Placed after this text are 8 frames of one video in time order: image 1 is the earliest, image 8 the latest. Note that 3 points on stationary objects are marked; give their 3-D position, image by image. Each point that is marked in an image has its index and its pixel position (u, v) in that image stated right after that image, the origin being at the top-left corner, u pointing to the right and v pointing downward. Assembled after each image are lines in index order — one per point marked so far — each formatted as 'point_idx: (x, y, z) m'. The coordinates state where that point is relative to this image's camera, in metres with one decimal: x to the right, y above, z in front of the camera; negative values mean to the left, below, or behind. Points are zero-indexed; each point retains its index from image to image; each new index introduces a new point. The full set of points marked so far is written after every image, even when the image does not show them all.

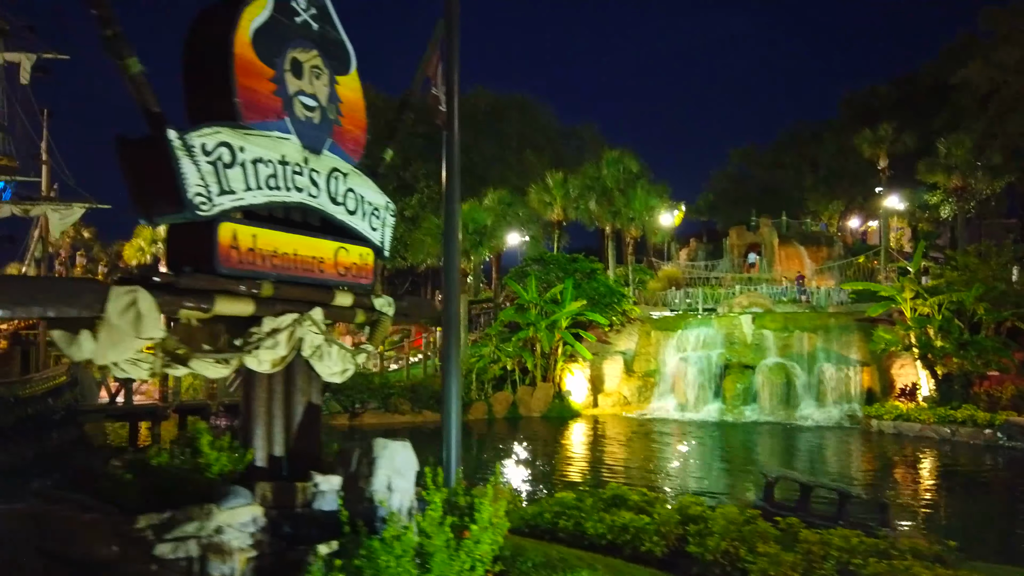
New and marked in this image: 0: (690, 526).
0: (+1.6, -2.2, +6.9) m
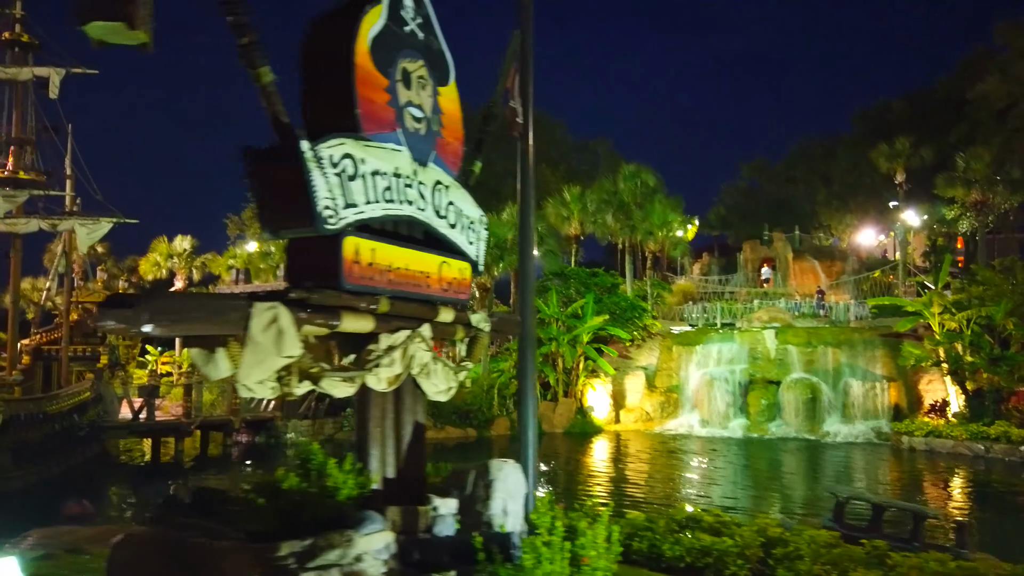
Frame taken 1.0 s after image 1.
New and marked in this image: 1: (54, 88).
0: (+2.3, -2.3, +6.7) m
1: (-11.2, +4.9, +18.6) m
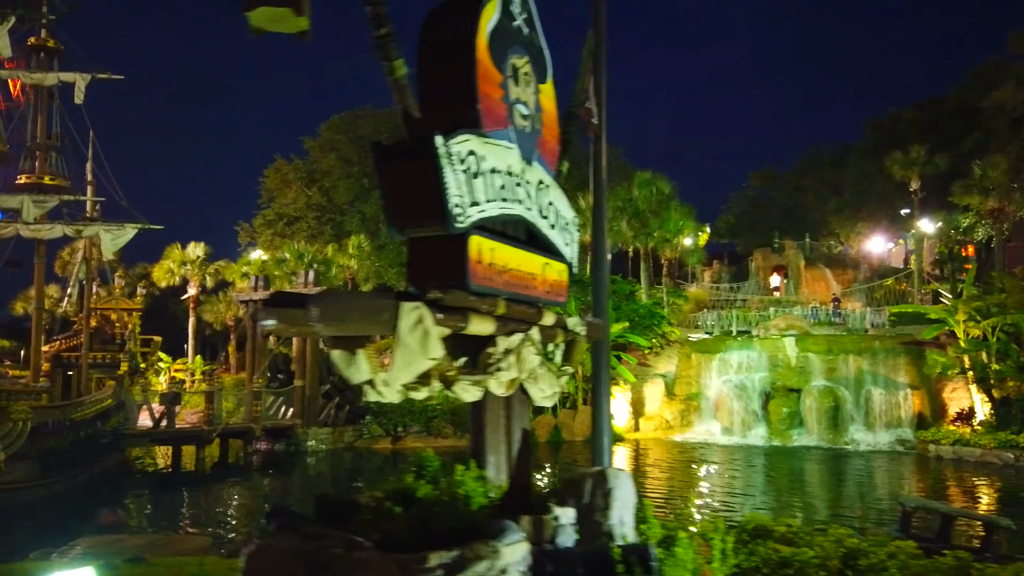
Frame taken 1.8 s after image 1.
0: (+3.0, -2.3, +6.5) m
1: (-10.5, +4.7, +18.5) m
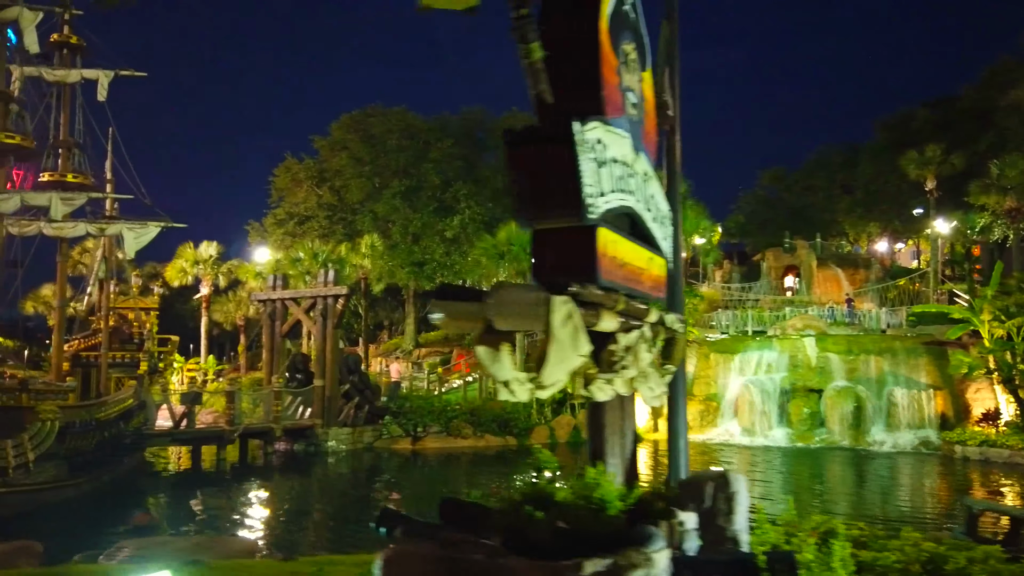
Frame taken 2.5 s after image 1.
0: (+3.6, -2.3, +6.3) m
1: (-9.9, +4.8, +18.3) m
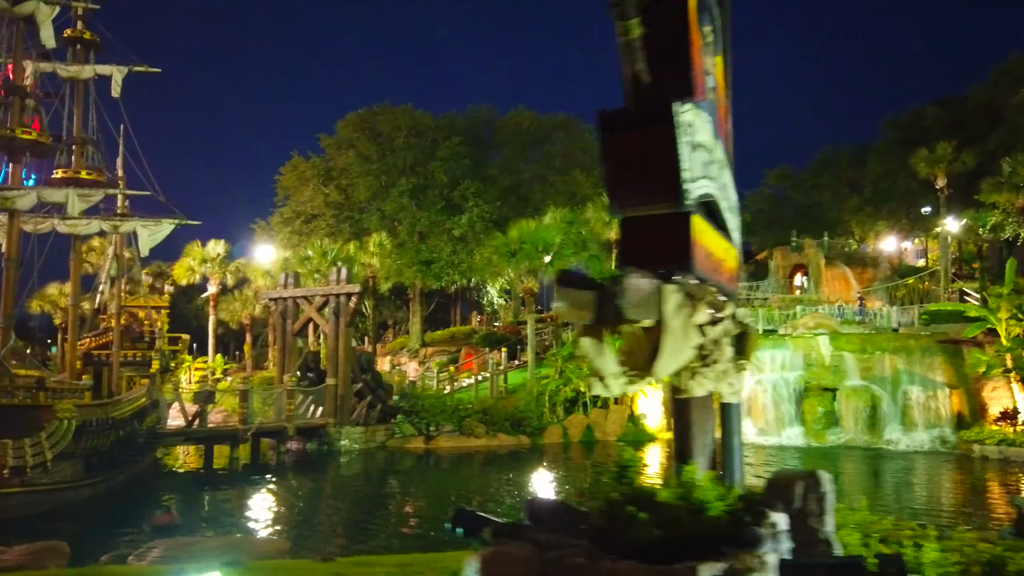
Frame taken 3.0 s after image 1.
0: (+4.0, -2.3, +6.2) m
1: (-9.5, +4.8, +18.2) m
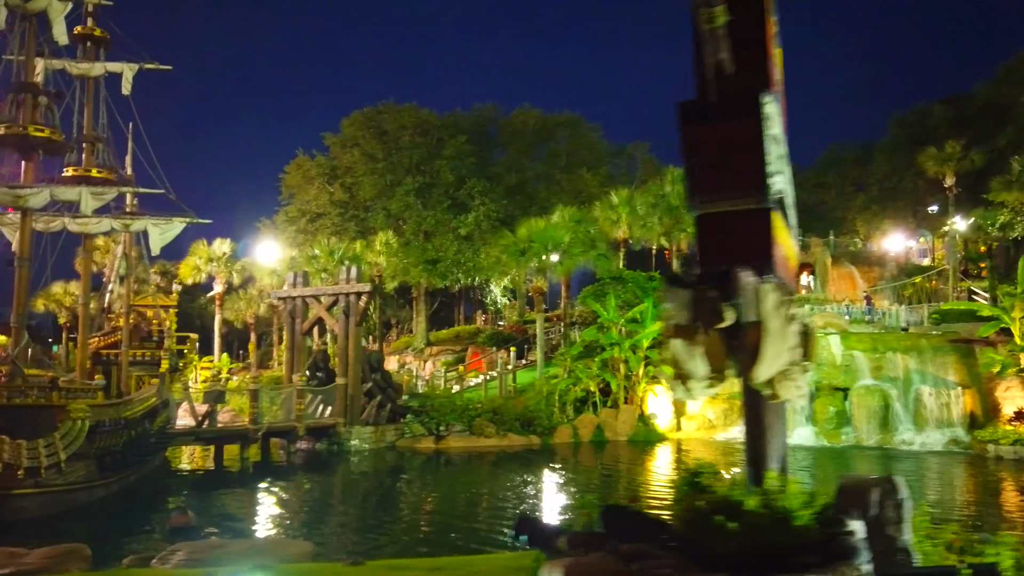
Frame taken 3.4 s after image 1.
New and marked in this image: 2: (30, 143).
0: (+4.3, -2.3, +6.0) m
1: (-9.1, +4.8, +18.0) m
2: (-8.9, +2.7, +14.1) m
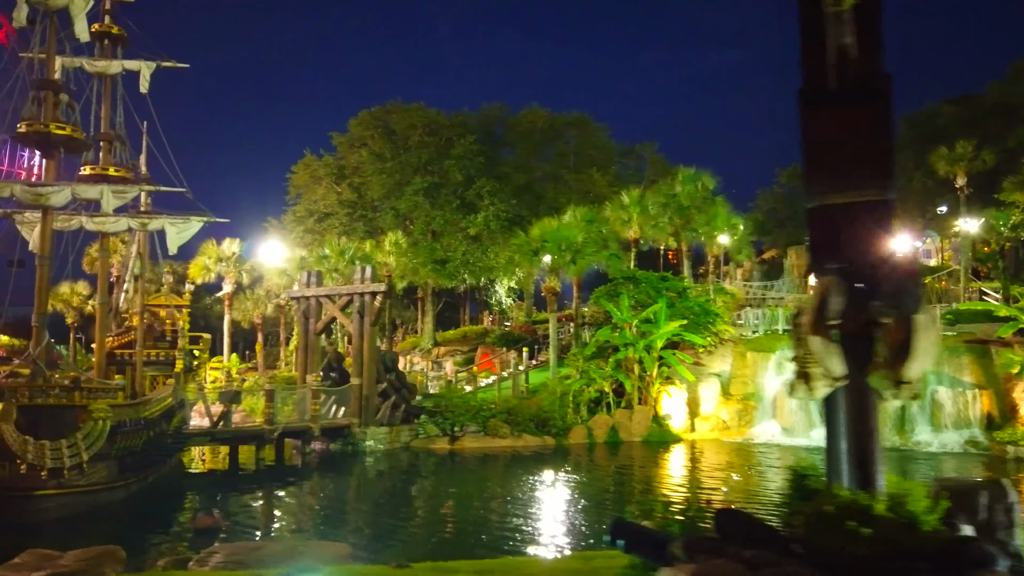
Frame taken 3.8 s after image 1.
0: (+4.7, -2.2, +5.9) m
1: (-8.7, +4.9, +17.9) m
2: (-8.4, +2.7, +13.9) m
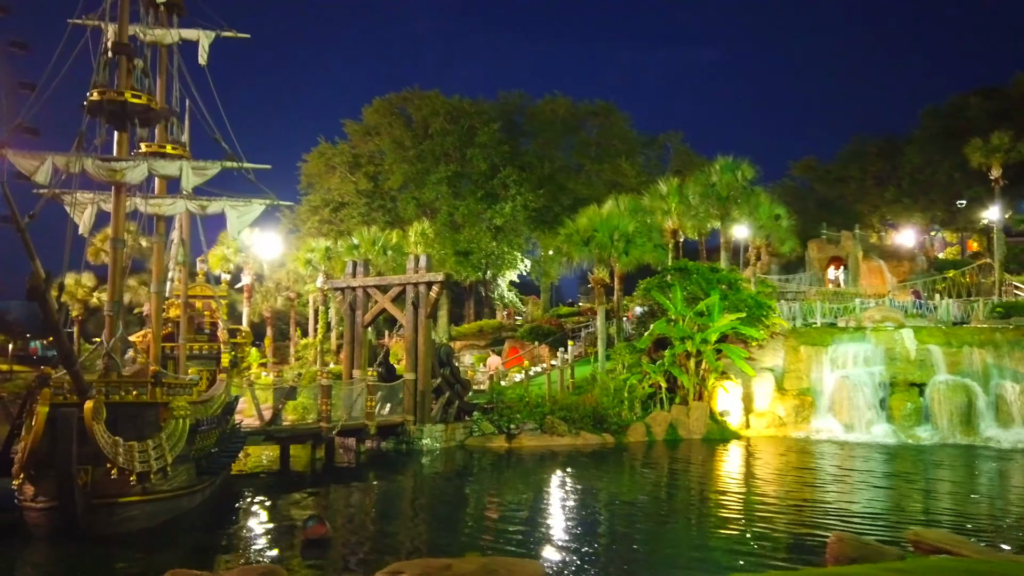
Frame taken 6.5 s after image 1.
0: (+7.0, -2.1, +5.0) m
1: (-6.8, +5.1, +16.6) m
2: (-6.4, +2.9, +12.6) m
